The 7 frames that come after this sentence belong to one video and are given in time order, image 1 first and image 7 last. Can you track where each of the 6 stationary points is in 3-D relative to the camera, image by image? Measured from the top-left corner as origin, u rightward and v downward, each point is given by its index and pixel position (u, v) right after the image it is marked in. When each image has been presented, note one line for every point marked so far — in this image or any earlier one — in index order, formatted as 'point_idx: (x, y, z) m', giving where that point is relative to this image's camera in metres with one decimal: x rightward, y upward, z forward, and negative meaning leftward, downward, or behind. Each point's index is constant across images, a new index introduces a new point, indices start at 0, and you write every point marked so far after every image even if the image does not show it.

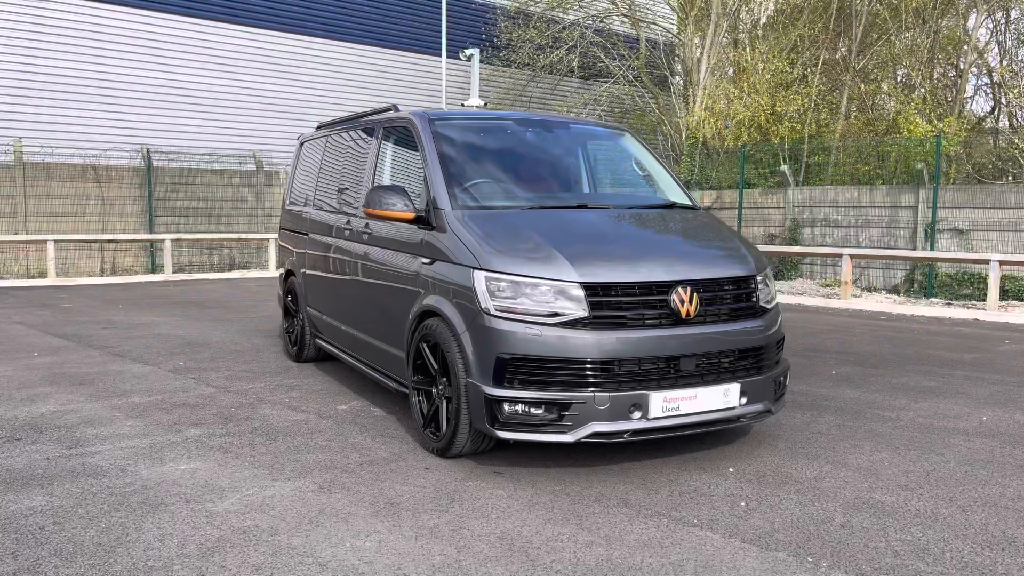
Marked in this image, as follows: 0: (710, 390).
0: (+0.9, -0.5, +4.0) m
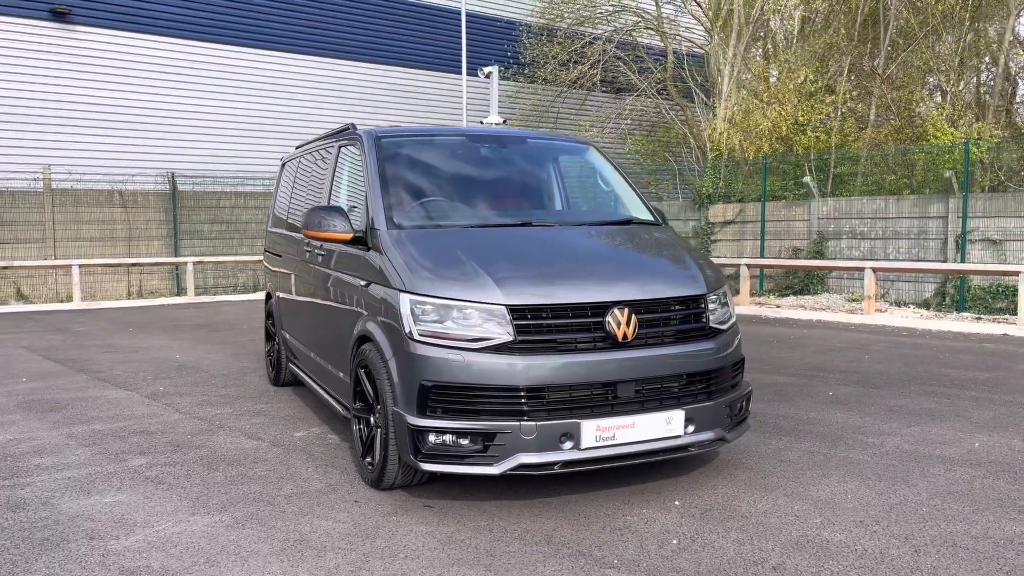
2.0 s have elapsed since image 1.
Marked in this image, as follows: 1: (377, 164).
0: (+0.6, -0.6, +3.8) m
1: (-0.8, +0.8, +4.9) m
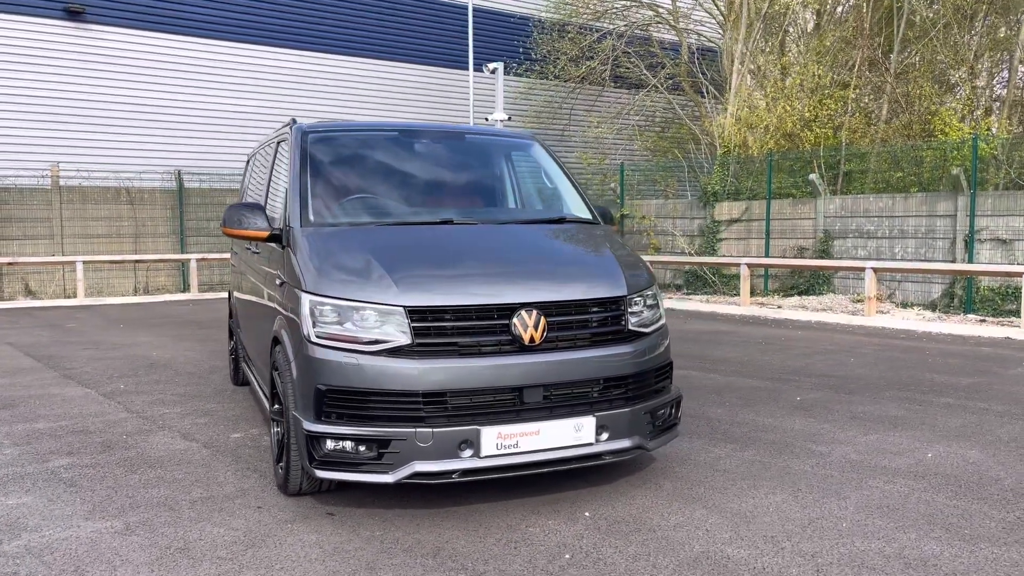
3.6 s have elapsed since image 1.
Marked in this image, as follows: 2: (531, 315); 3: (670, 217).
0: (+0.2, -0.6, +3.6) m
1: (-1.2, +0.8, +4.8) m
2: (+0.1, -0.1, +3.6) m
3: (+3.2, +1.4, +17.0) m
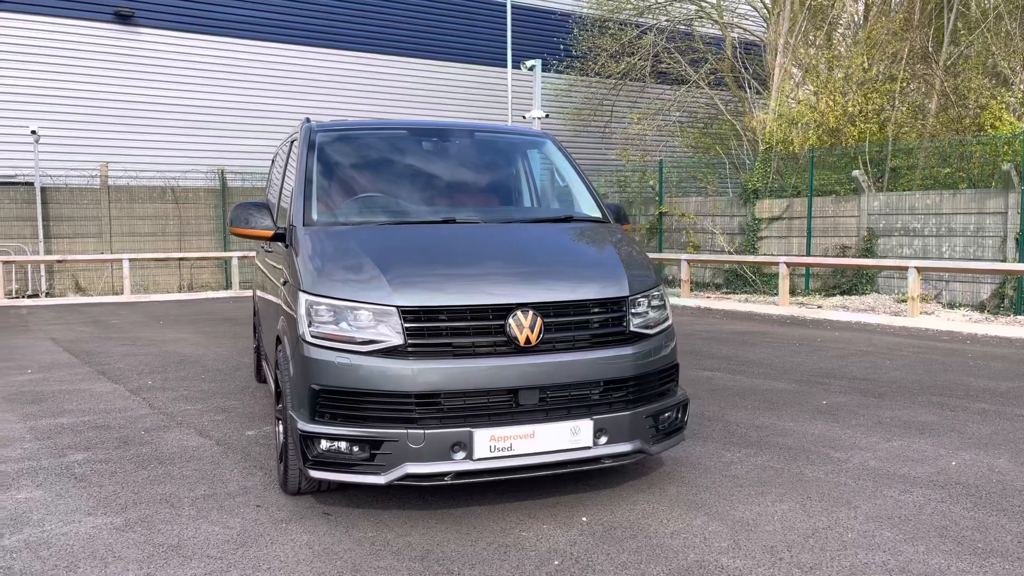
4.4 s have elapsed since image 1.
0: (+0.2, -0.6, +3.5) m
1: (-1.1, +0.8, +4.8) m
2: (+0.1, -0.1, +3.5) m
3: (+4.0, +1.5, +16.7) m
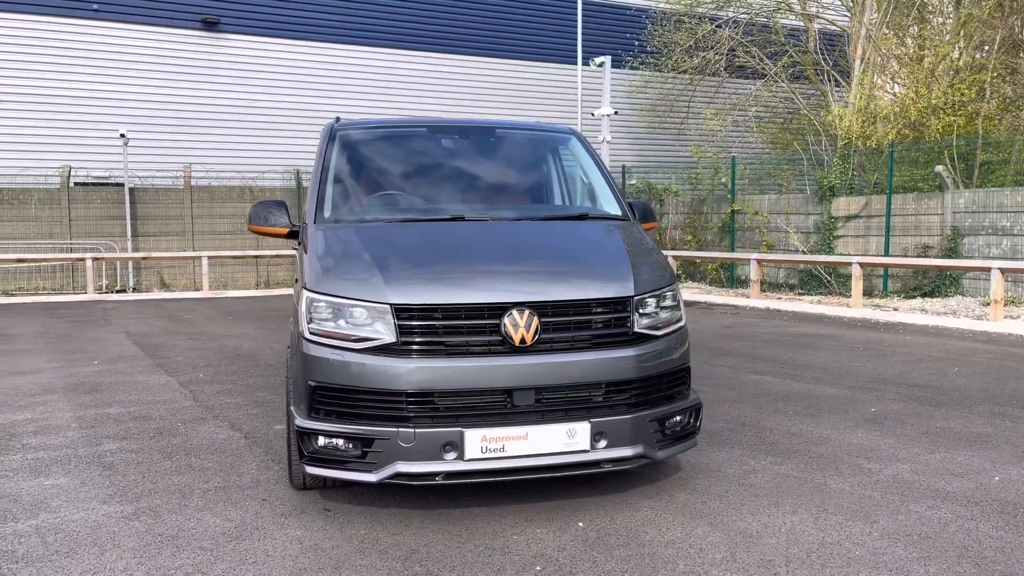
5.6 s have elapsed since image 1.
0: (+0.1, -0.6, +3.5) m
1: (-1.0, +0.8, +4.9) m
2: (0.0, -0.1, +3.5) m
3: (+5.3, +1.4, +16.2) m
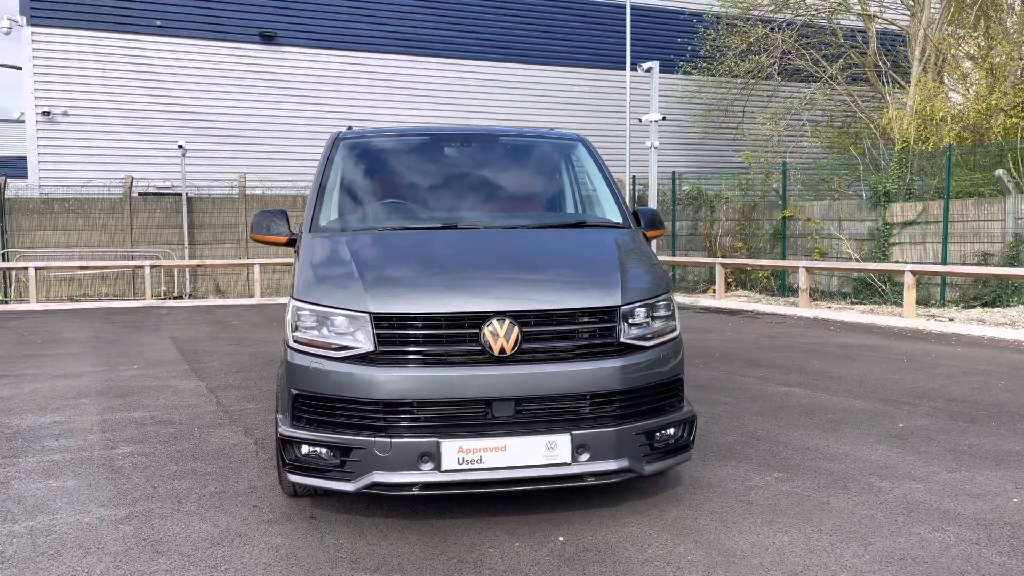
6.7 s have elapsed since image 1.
0: (+0.1, -0.6, +3.4) m
1: (-1.0, +0.7, +4.9) m
2: (0.0, -0.2, +3.4) m
3: (+6.1, +1.3, +15.7) m
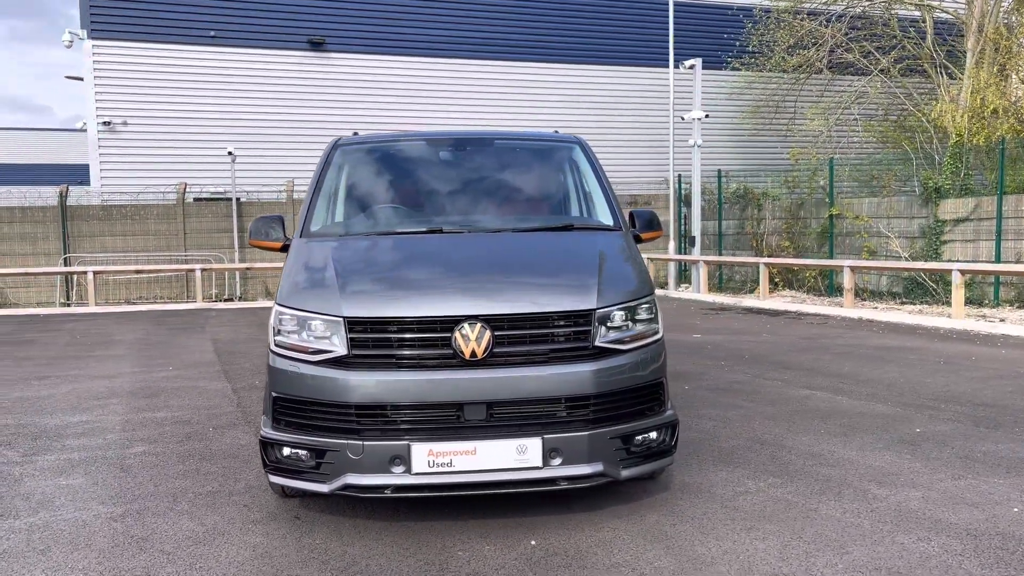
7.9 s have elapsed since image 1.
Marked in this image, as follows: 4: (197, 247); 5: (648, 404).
0: (-0.1, -0.6, +3.4) m
1: (-1.0, +0.7, +5.0) m
2: (-0.2, -0.2, +3.4) m
3: (+6.9, +1.3, +15.2) m
4: (-7.0, +0.9, +18.5) m
5: (+0.6, -0.5, +3.7) m
